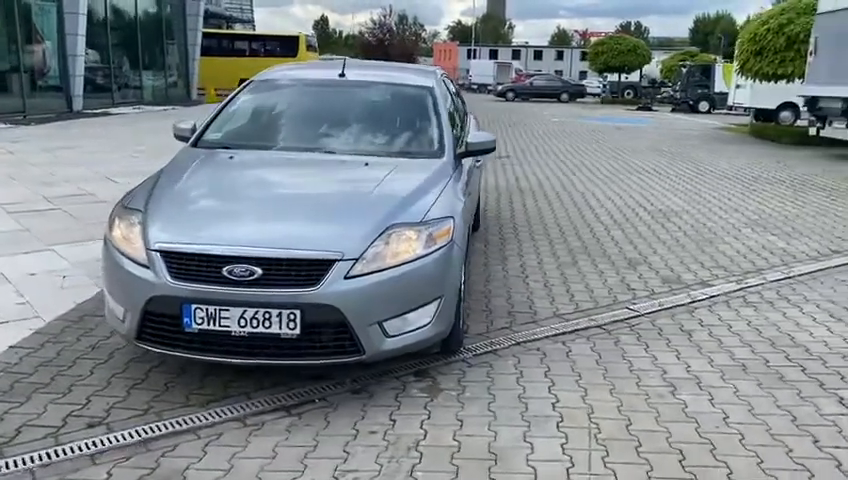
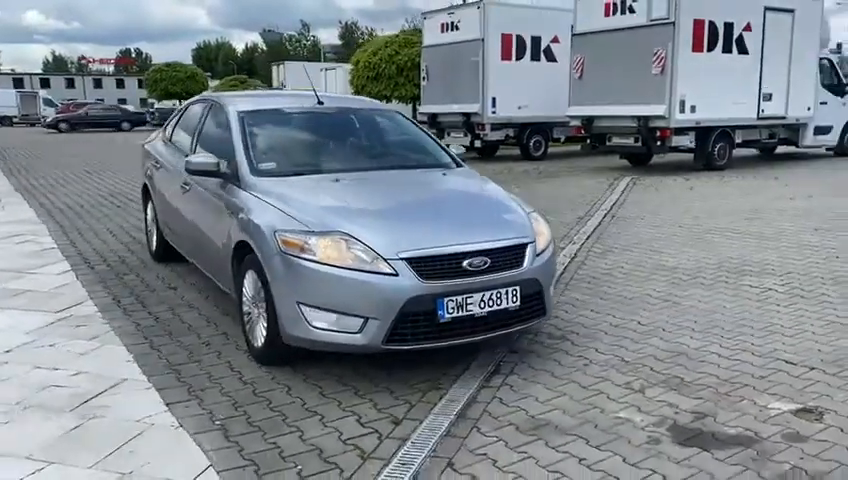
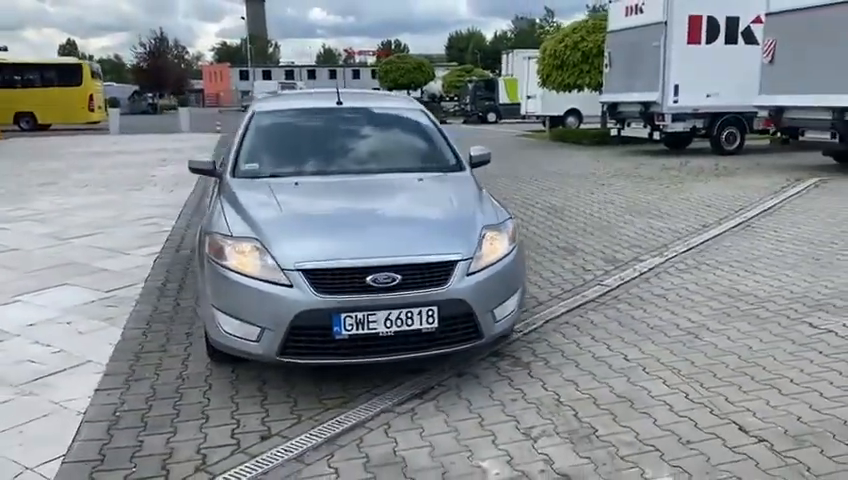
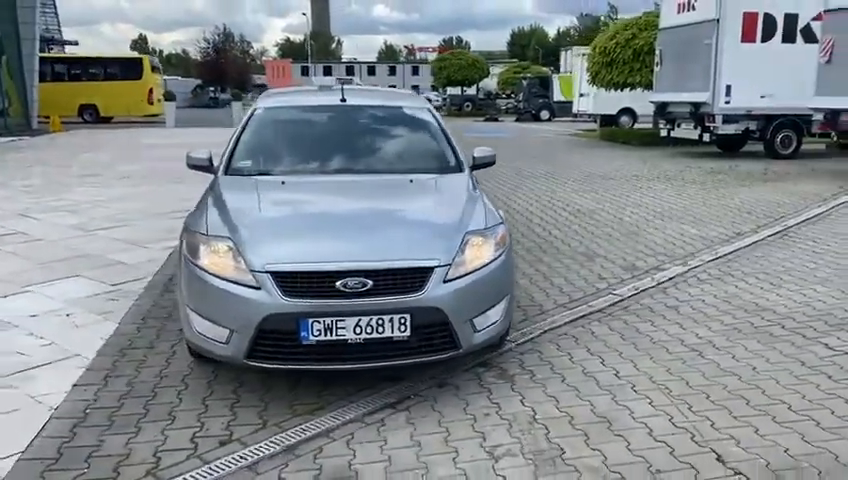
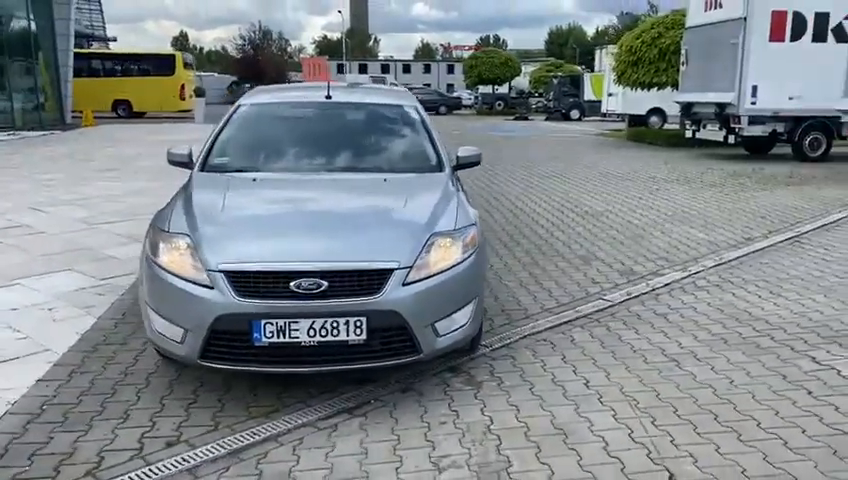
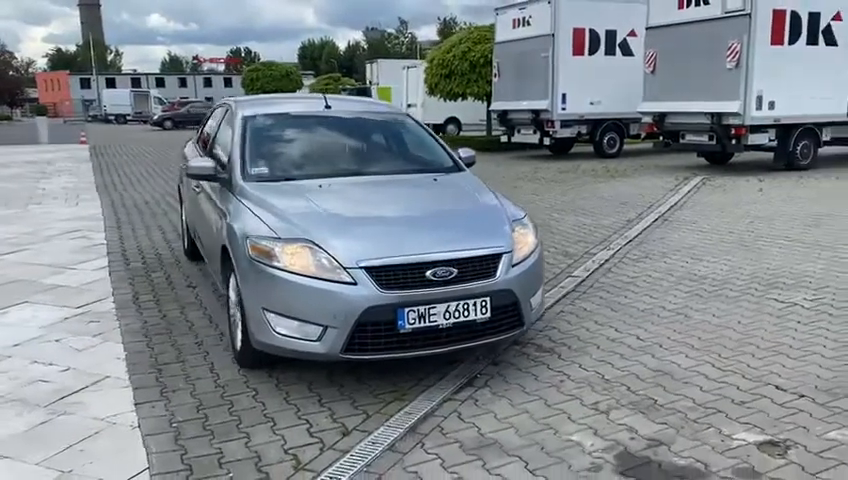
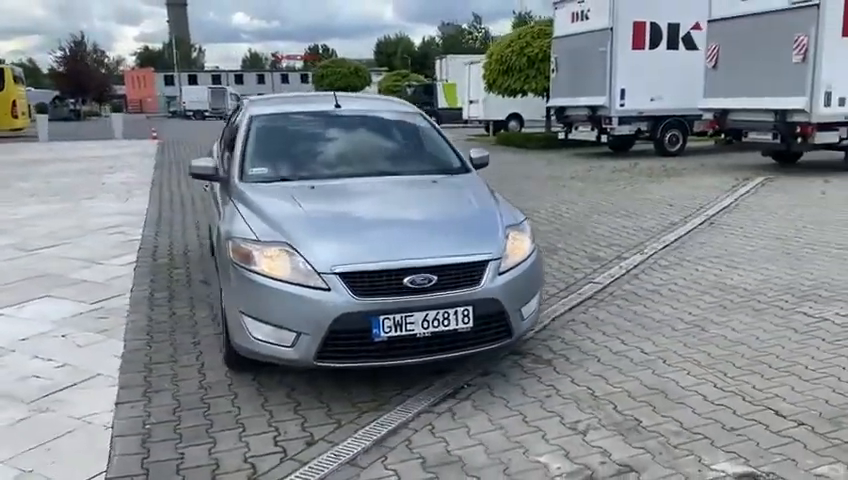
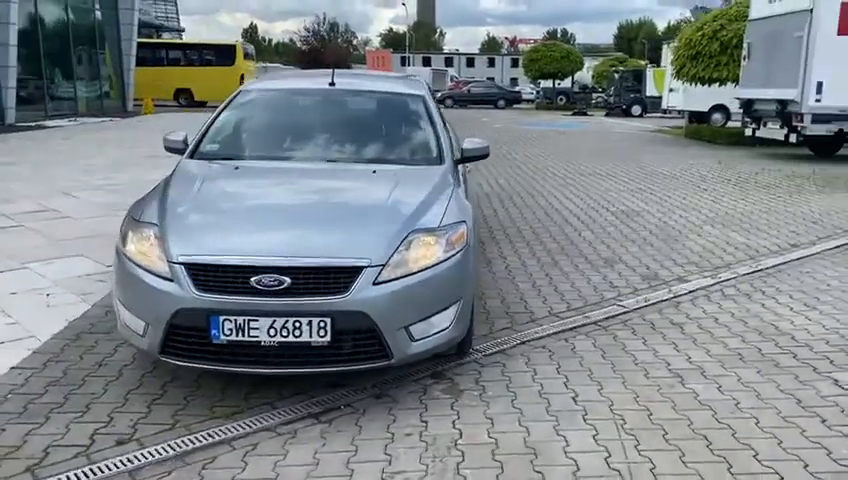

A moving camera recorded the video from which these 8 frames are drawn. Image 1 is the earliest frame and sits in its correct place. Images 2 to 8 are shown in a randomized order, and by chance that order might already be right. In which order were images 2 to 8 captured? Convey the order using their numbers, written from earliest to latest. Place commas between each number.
8, 5, 4, 3, 7, 6, 2
